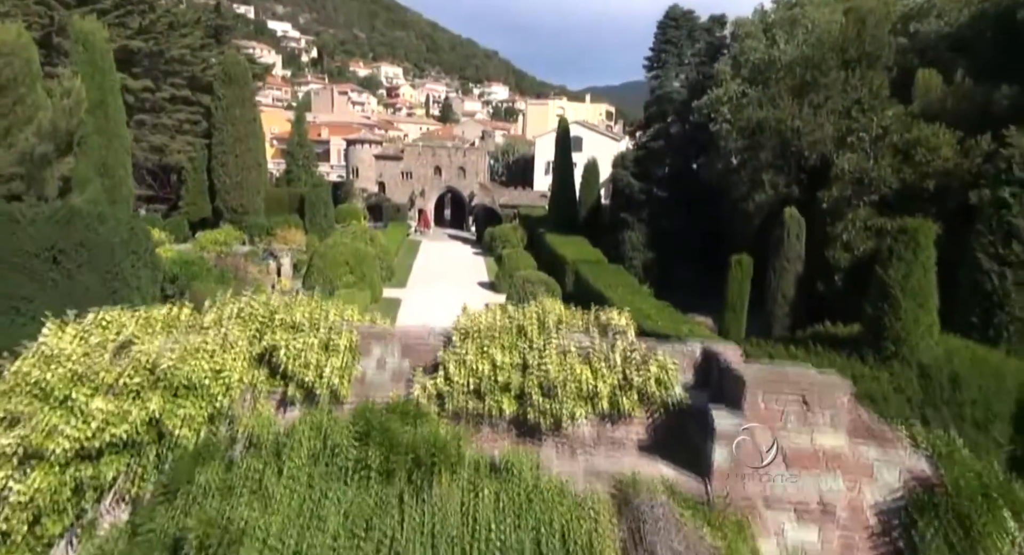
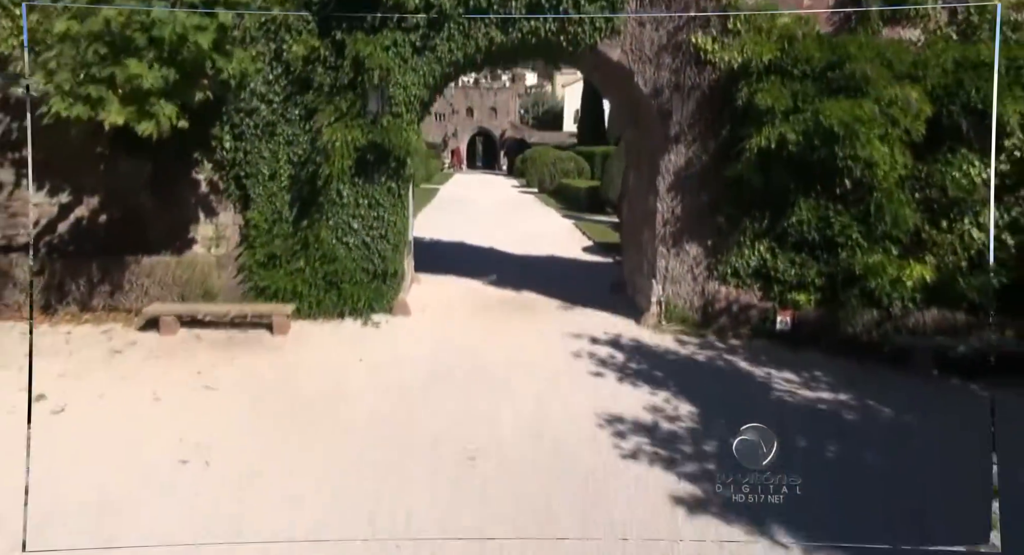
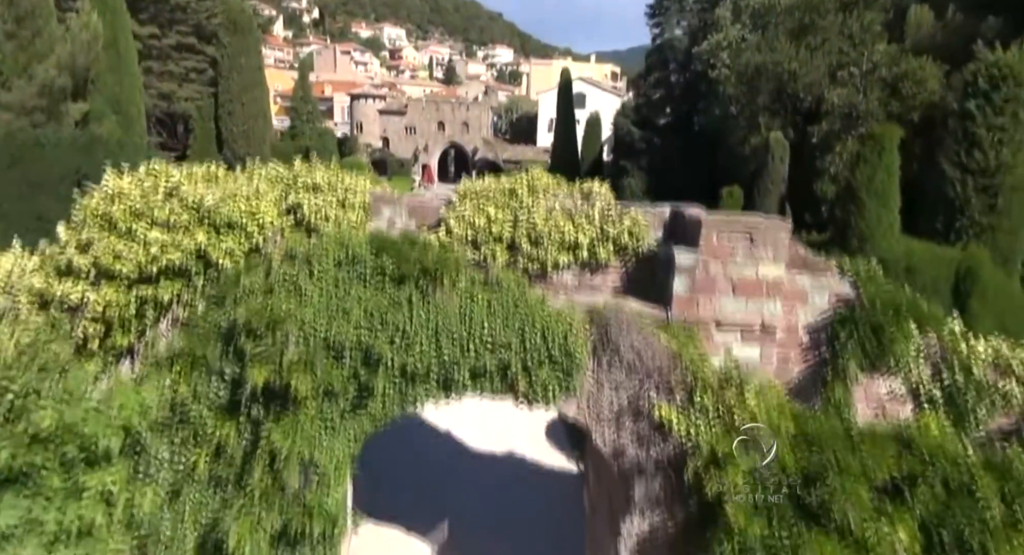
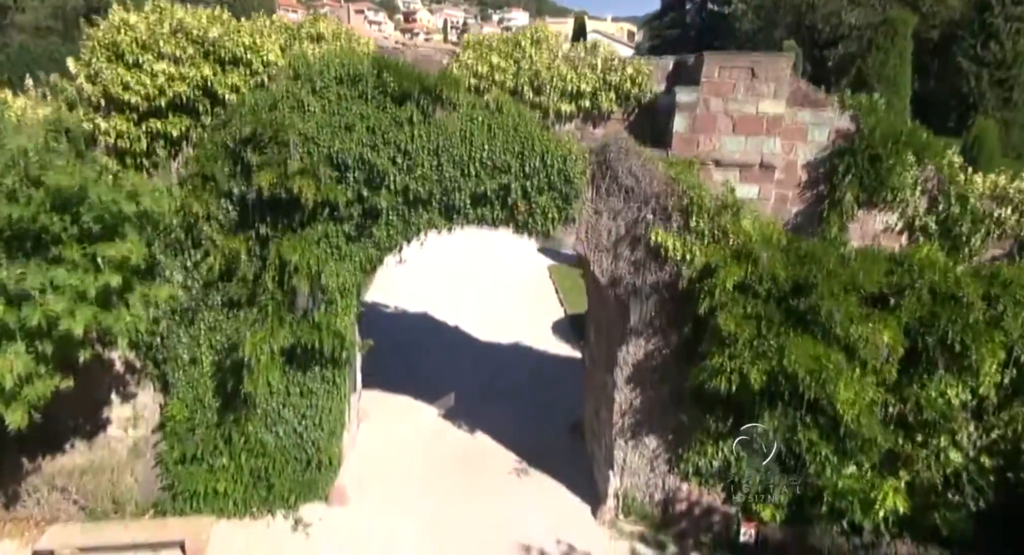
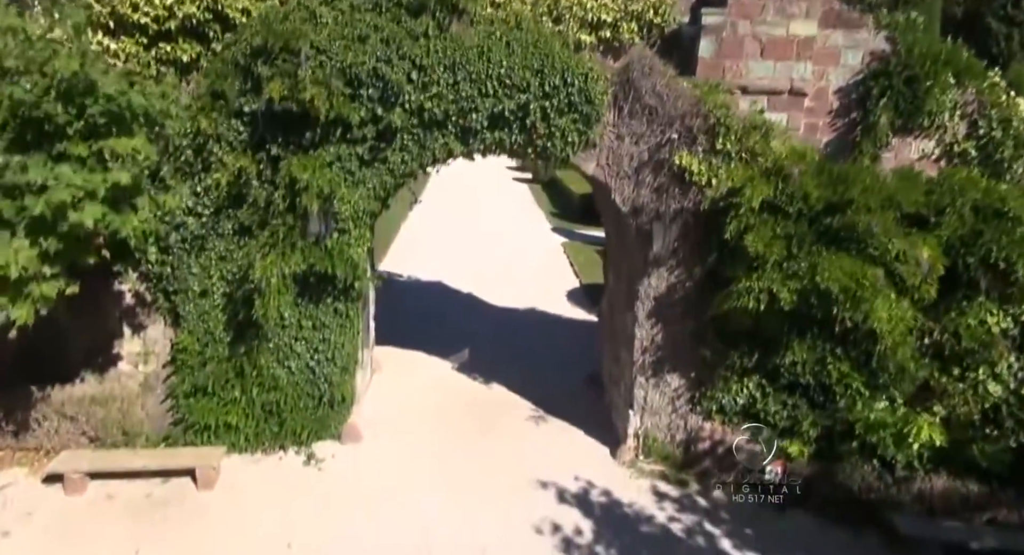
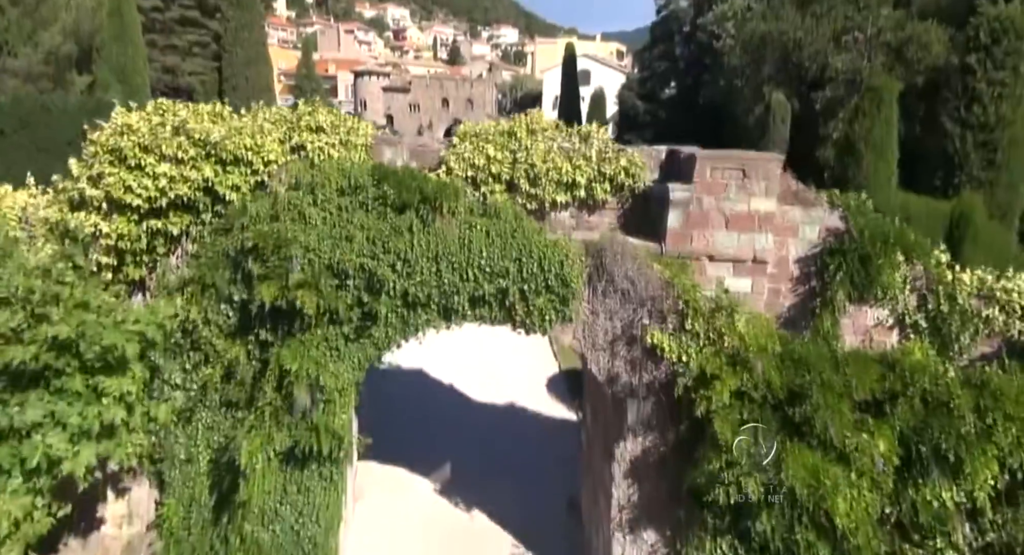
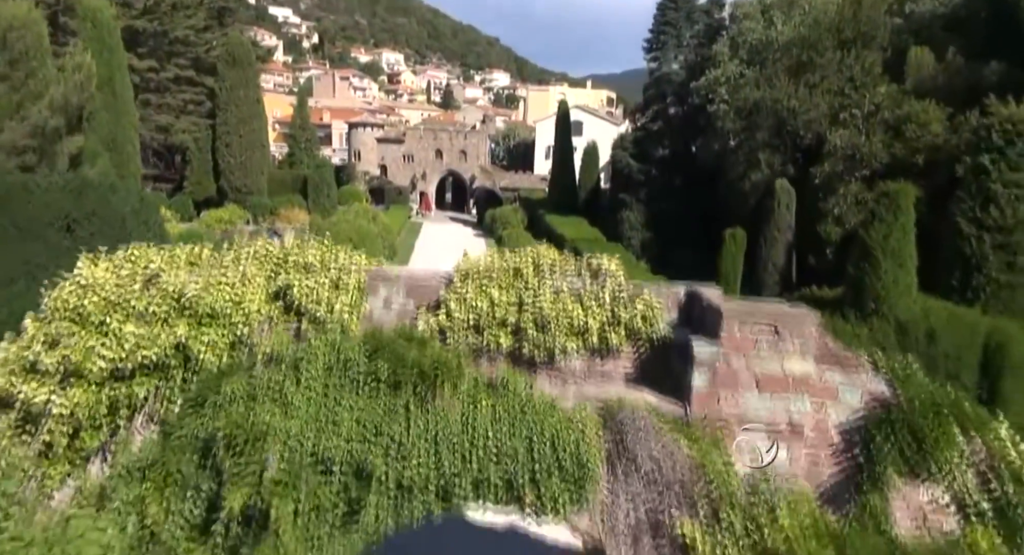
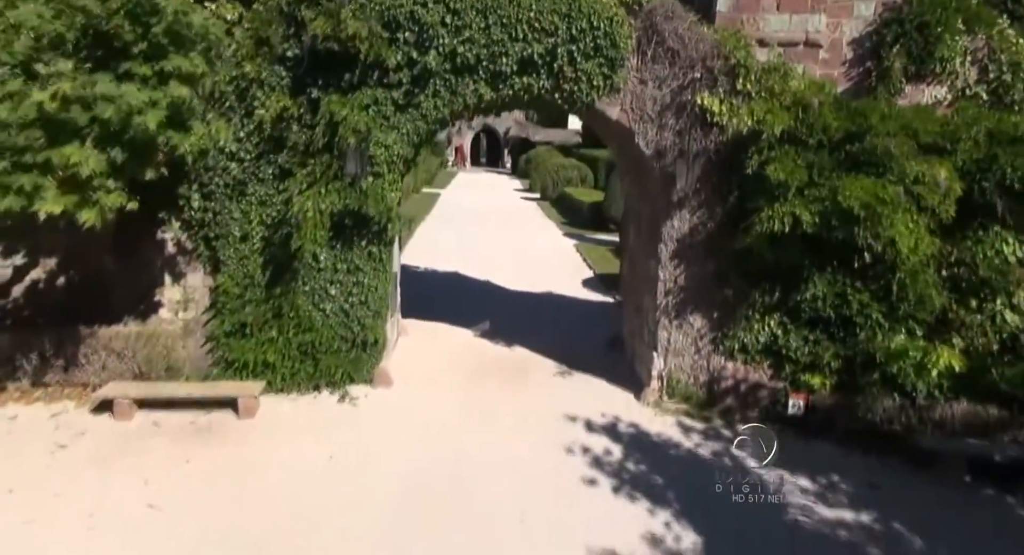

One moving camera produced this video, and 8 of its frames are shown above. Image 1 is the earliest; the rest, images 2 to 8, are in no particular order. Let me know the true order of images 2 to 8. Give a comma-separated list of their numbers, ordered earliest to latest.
7, 3, 6, 4, 5, 8, 2
